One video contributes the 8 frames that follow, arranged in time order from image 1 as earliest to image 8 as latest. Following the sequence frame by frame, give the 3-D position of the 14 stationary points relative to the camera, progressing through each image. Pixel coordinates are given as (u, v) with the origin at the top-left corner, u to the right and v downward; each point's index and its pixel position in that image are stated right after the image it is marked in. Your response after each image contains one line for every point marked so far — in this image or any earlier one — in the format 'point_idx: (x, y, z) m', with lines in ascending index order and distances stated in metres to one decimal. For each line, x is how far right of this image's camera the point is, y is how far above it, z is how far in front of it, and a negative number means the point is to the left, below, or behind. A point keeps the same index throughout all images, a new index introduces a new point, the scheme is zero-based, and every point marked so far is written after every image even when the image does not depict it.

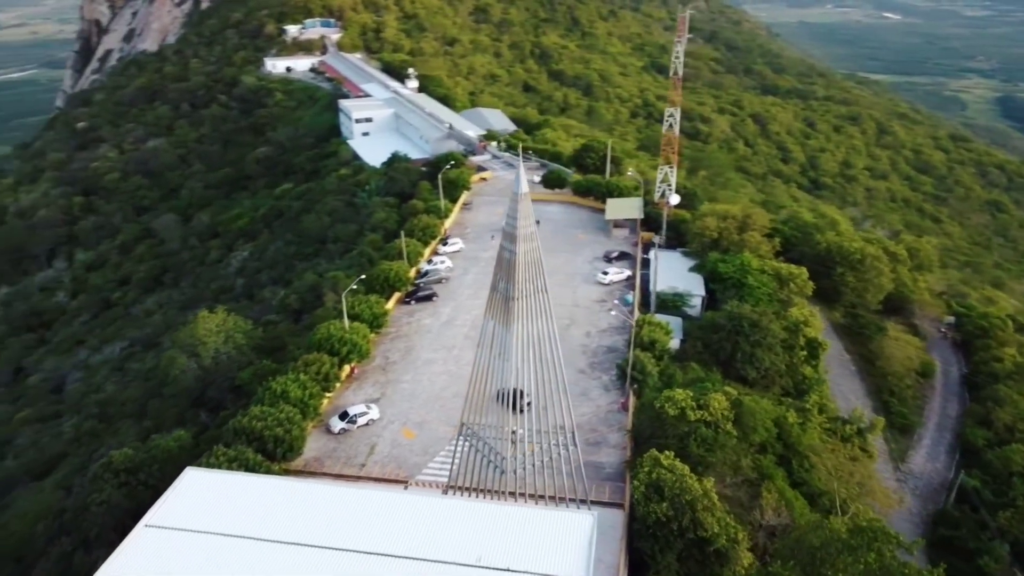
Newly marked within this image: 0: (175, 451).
0: (-6.5, -3.2, +15.6) m
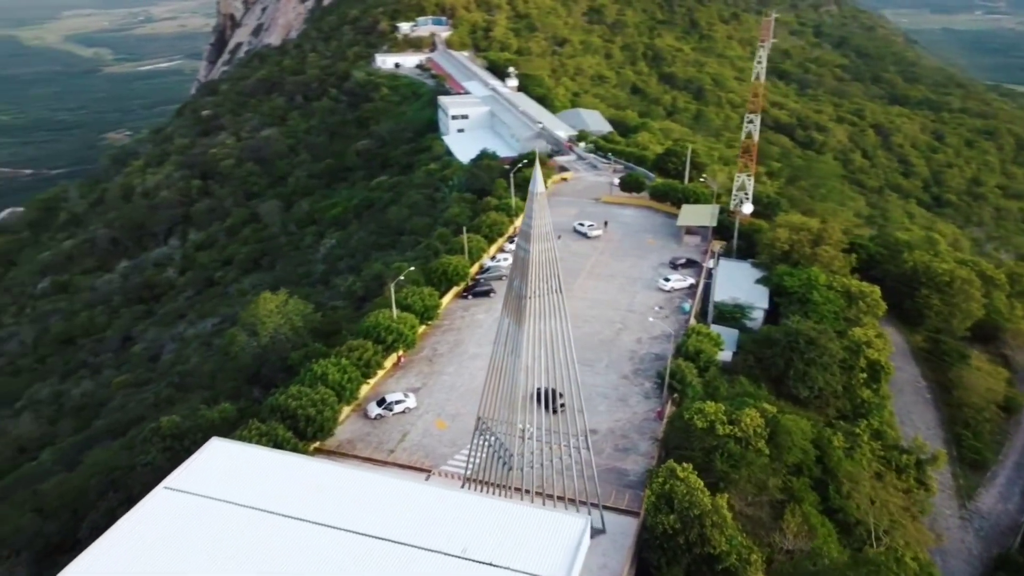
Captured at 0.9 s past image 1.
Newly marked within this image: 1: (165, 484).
0: (-6.0, -2.8, +16.5) m
1: (-5.4, -3.0, +12.4) m
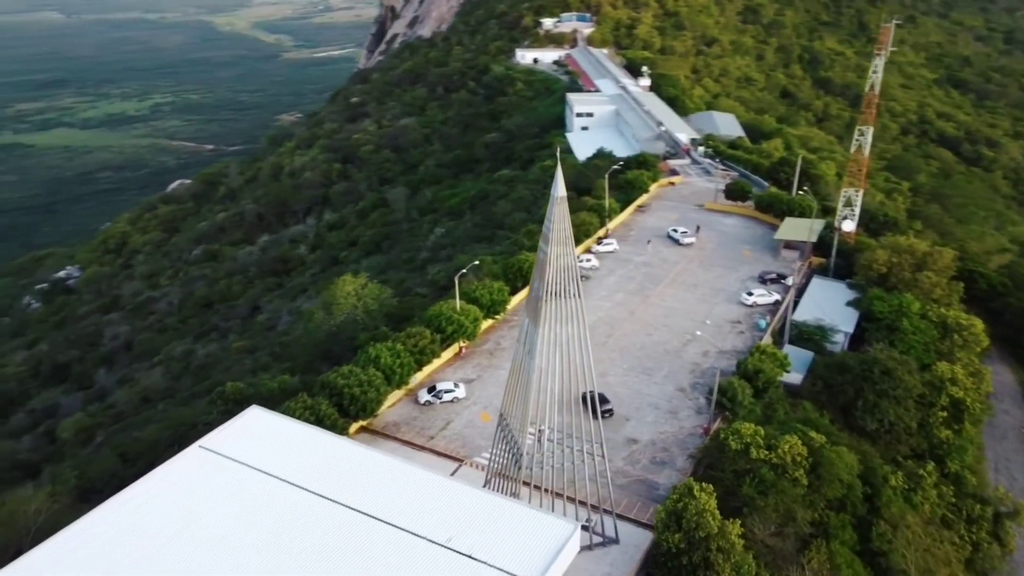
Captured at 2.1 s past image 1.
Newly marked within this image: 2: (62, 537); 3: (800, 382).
0: (-5.2, -2.3, +17.7) m
1: (-5.2, -2.6, +13.5) m
2: (-6.5, -3.5, +11.6) m
3: (+6.8, -2.2, +19.2) m
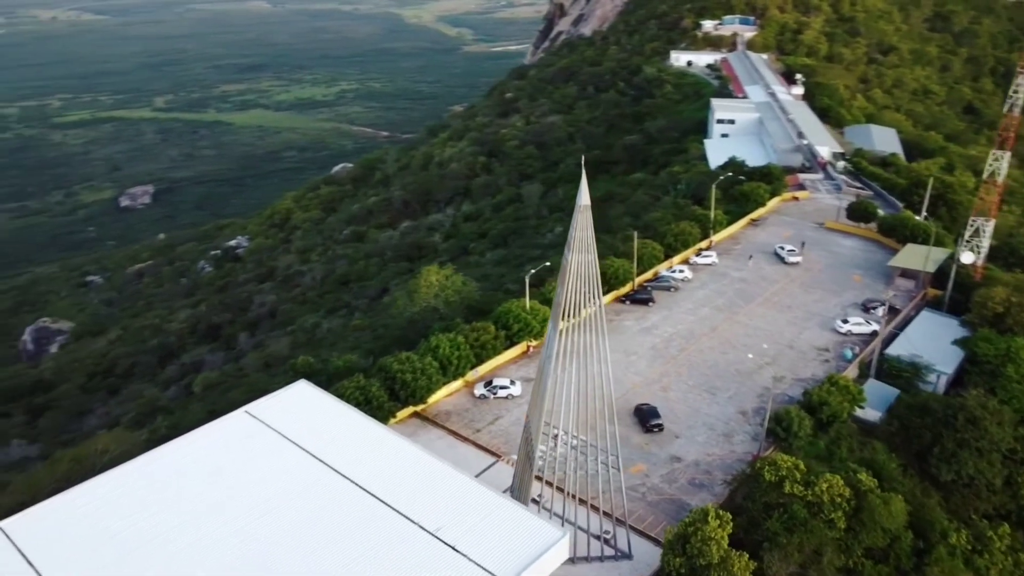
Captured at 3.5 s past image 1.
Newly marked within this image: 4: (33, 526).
0: (-3.9, -1.9, +18.7) m
1: (-4.8, -2.2, +14.7) m
2: (-6.5, -3.0, +13.0) m
3: (+8.1, -2.9, +18.0) m
4: (-7.0, -3.5, +12.0) m
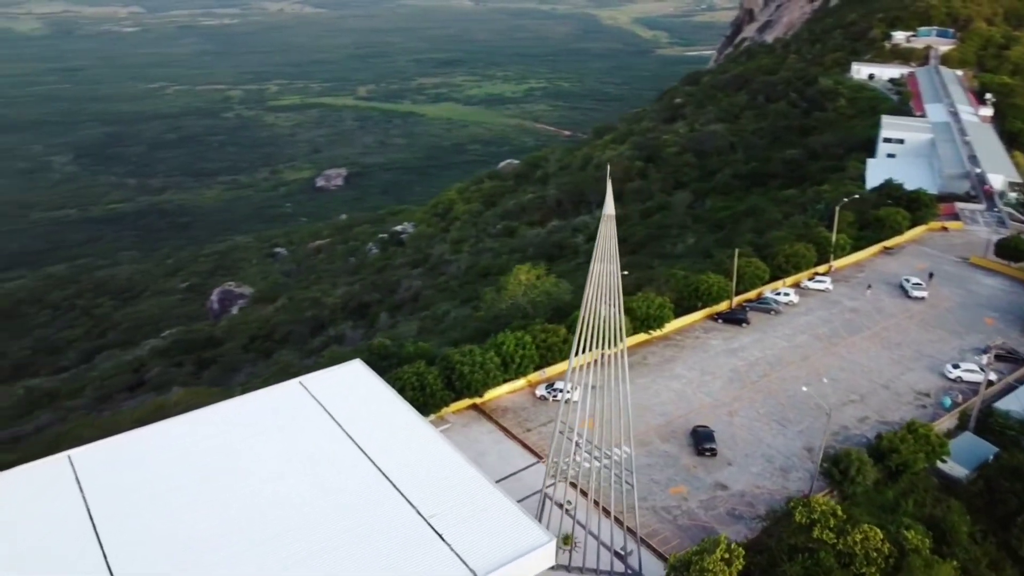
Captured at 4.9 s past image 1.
0: (-2.4, -1.7, +19.6) m
1: (-4.1, -1.8, +15.8) m
2: (-6.2, -2.4, +14.5) m
3: (+9.1, -3.8, +16.3) m
4: (-6.9, -2.8, +13.6) m
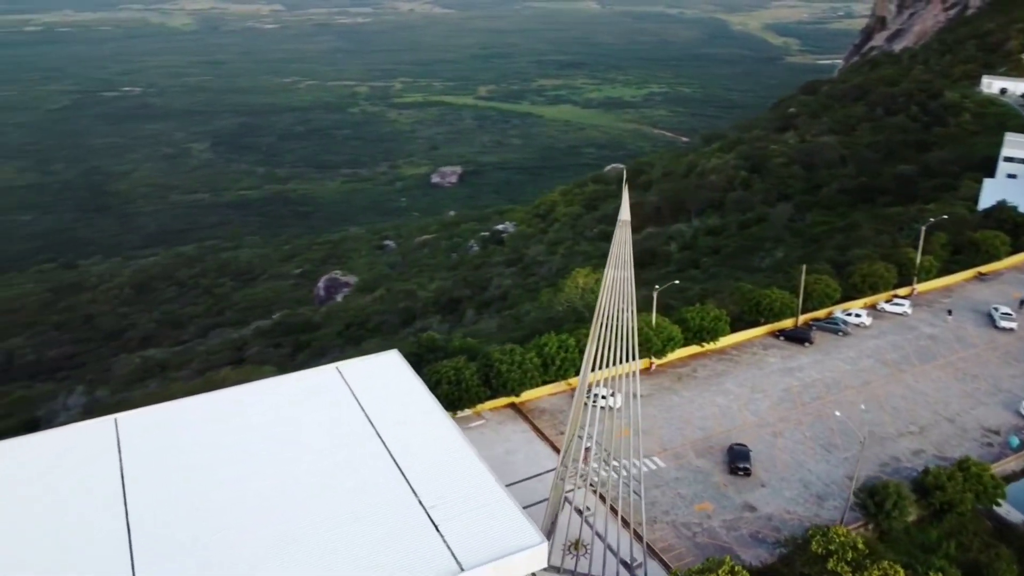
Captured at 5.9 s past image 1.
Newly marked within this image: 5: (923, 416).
0: (-1.3, -1.6, +19.9) m
1: (-3.5, -1.6, +16.4) m
2: (-5.8, -2.1, +15.4) m
3: (+9.5, -4.4, +15.2) m
4: (-6.6, -2.4, +14.6) m
5: (+9.4, -2.9, +18.5) m
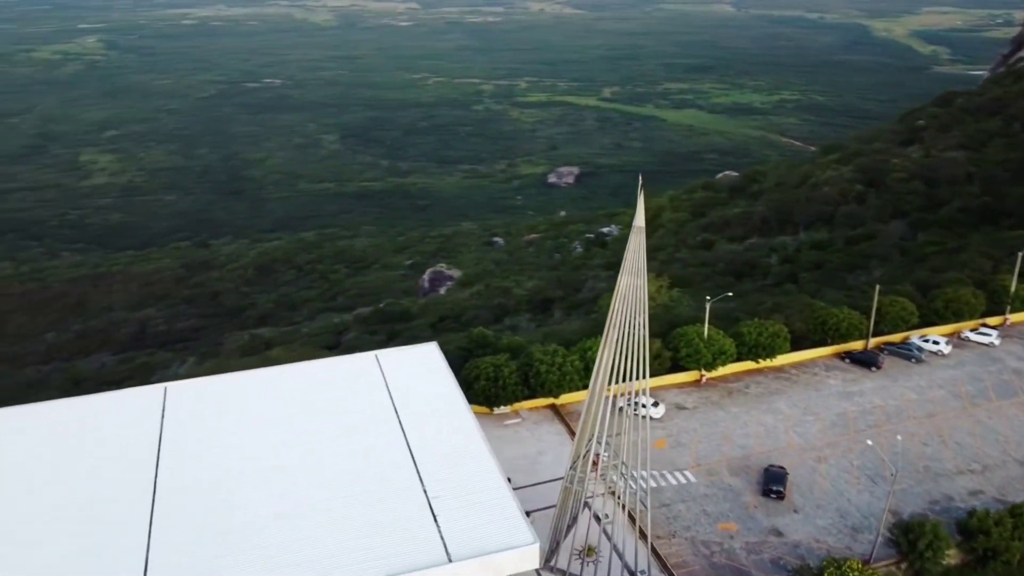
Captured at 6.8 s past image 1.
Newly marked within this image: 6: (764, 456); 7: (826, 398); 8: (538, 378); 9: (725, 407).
0: (-0.1, -1.5, +20.1) m
1: (-2.8, -1.4, +16.9) m
2: (-5.2, -1.7, +16.2) m
3: (+9.7, -5.0, +13.9) m
4: (-6.2, -2.0, +15.6) m
5: (+10.2, -3.5, +17.2) m
6: (+5.3, -3.5, +17.1) m
7: (+7.4, -2.6, +19.2) m
8: (+0.6, -2.0, +18.1) m
9: (+4.9, -2.8, +18.8) m
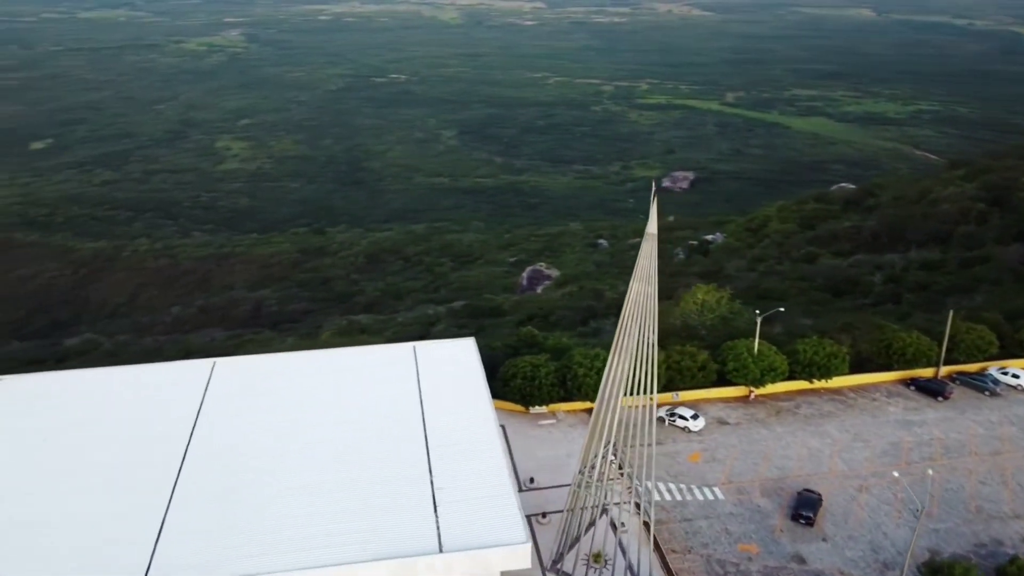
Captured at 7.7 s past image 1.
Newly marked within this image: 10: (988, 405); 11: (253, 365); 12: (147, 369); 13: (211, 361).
0: (+1.0, -1.5, +20.1) m
1: (-2.1, -1.2, +17.3) m
2: (-4.5, -1.4, +17.0) m
3: (+9.7, -5.6, +12.7) m
4: (-5.6, -1.6, +16.5) m
5: (+10.7, -4.2, +15.9) m
6: (+5.9, -3.9, +16.4) m
7: (+8.3, -3.1, +18.3) m
8: (+1.5, -2.1, +18.0) m
9: (+5.8, -3.1, +18.2) m
10: (+11.2, -2.7, +19.2) m
11: (-5.3, -1.6, +16.6) m
12: (-7.4, -1.6, +16.4) m
13: (-6.1, -1.5, +16.7) m
